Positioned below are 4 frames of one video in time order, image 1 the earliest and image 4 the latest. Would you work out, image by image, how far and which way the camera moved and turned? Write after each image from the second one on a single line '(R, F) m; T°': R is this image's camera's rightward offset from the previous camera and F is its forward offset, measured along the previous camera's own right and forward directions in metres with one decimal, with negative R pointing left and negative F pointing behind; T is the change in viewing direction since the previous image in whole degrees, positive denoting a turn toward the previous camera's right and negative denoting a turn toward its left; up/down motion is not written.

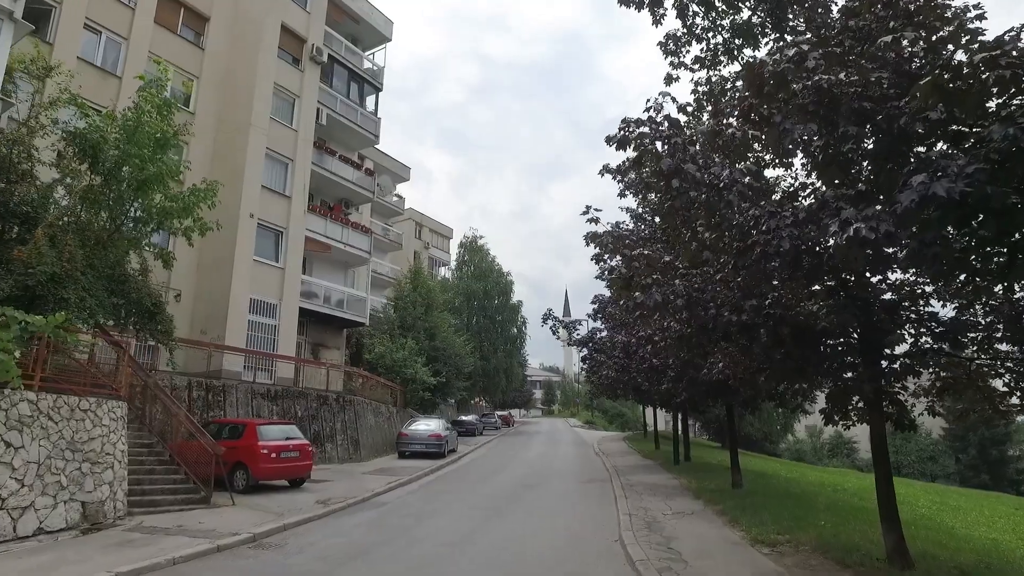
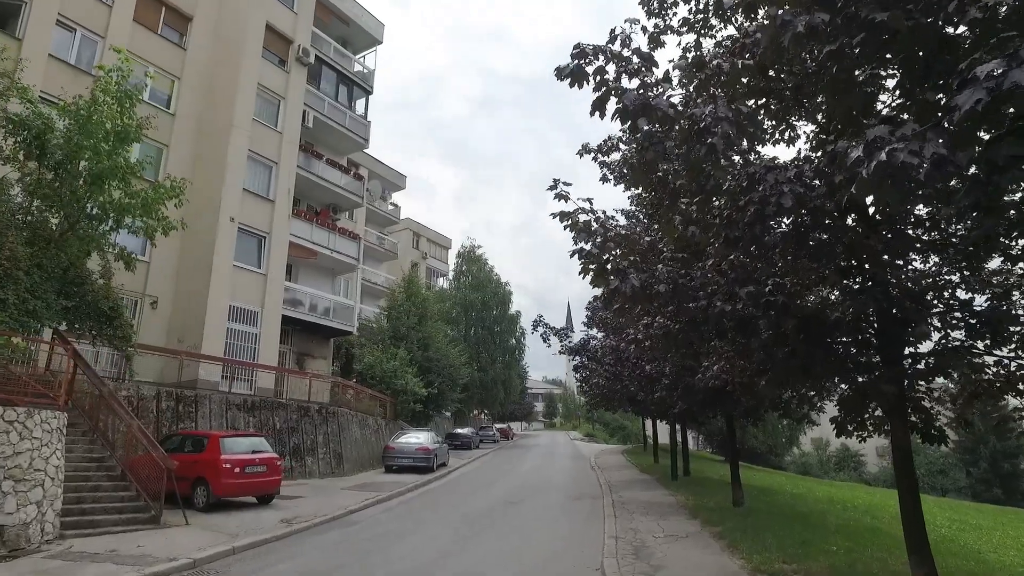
(+0.4, +0.9) m; 0°
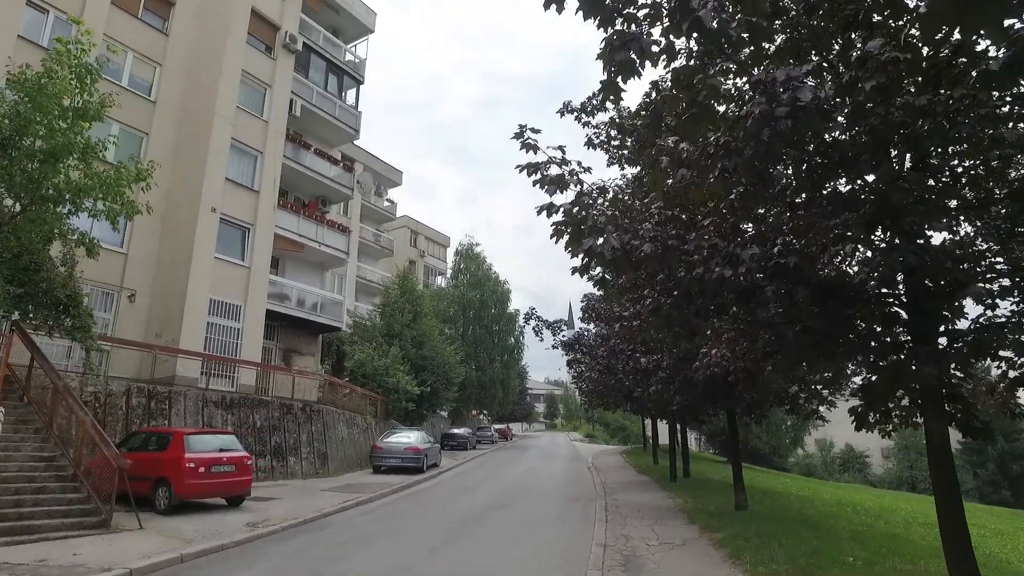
(+0.3, +0.8) m; 0°
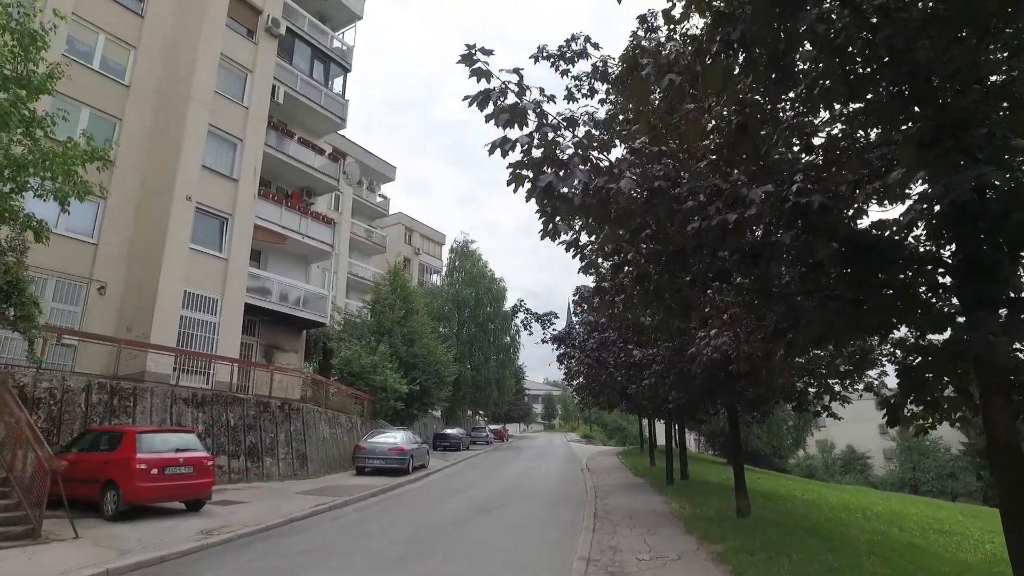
(+0.3, +0.9) m; 0°
